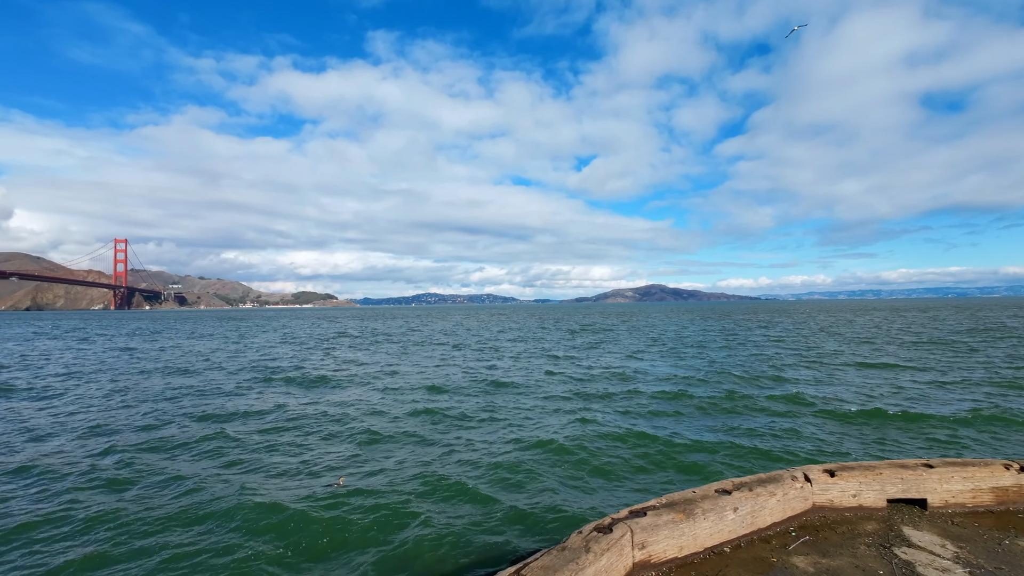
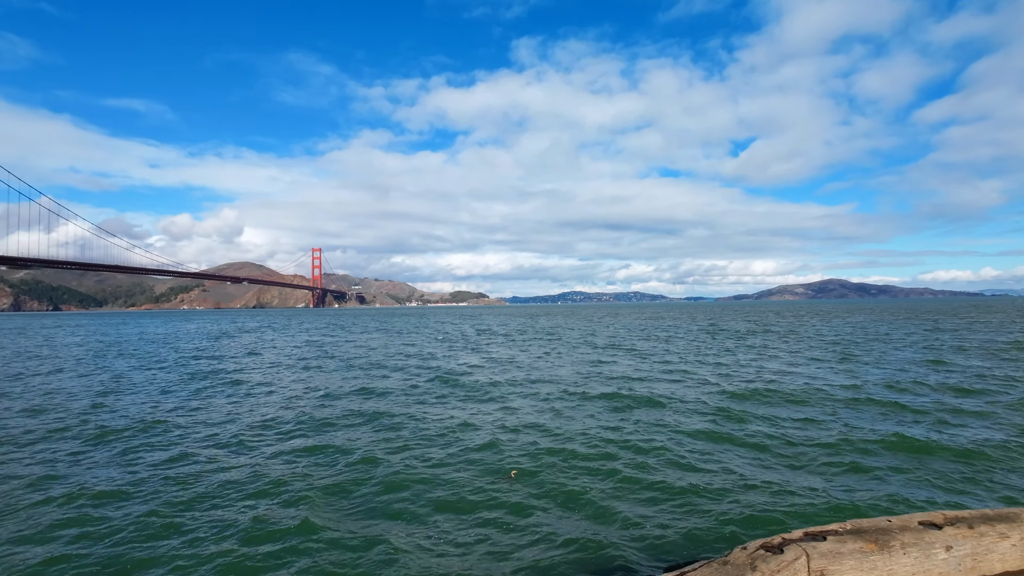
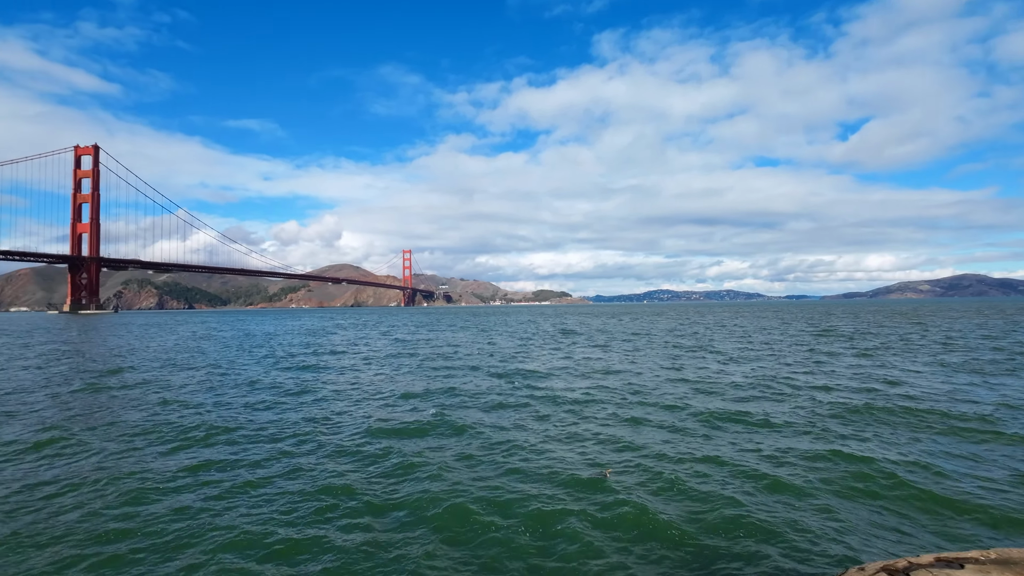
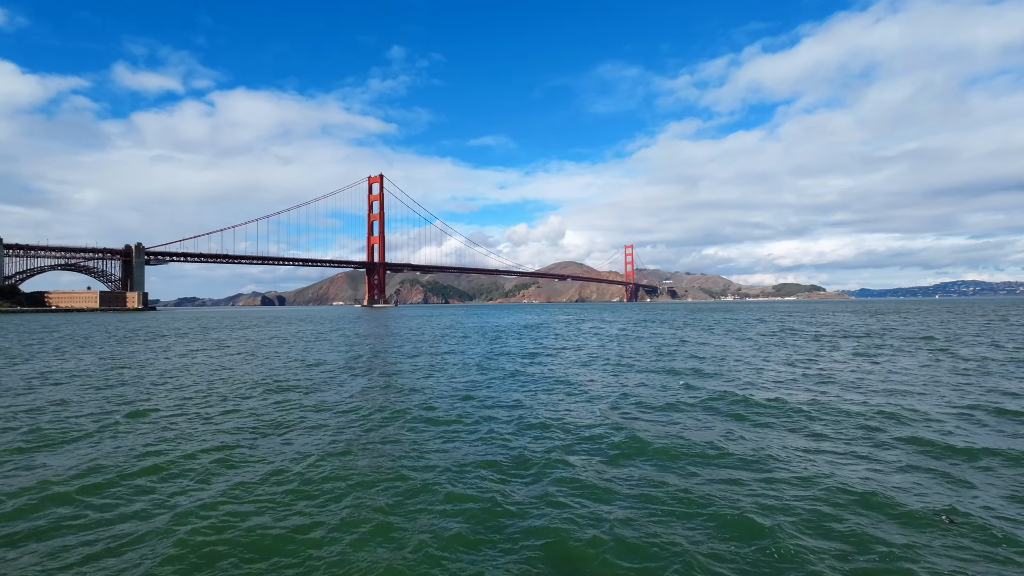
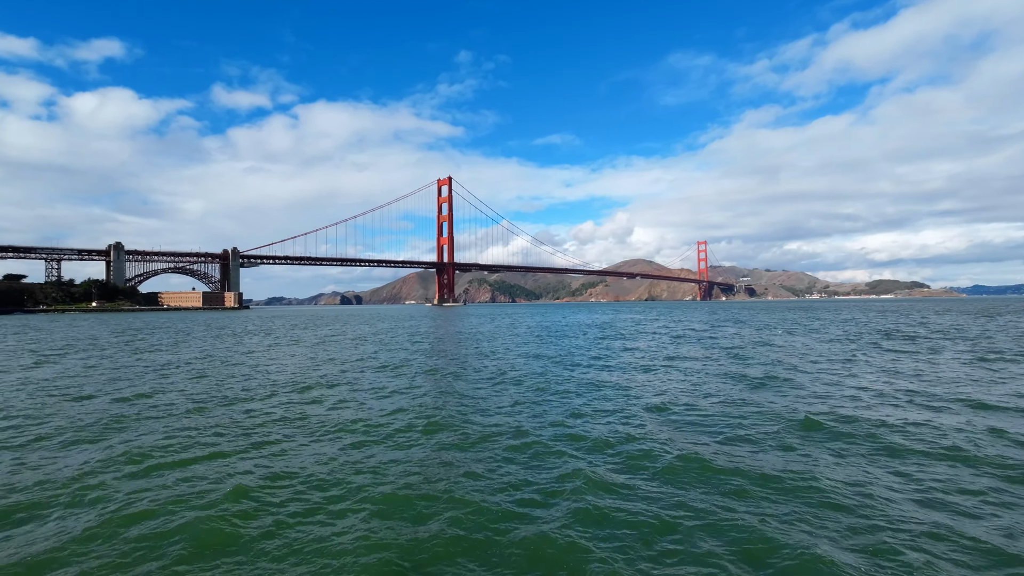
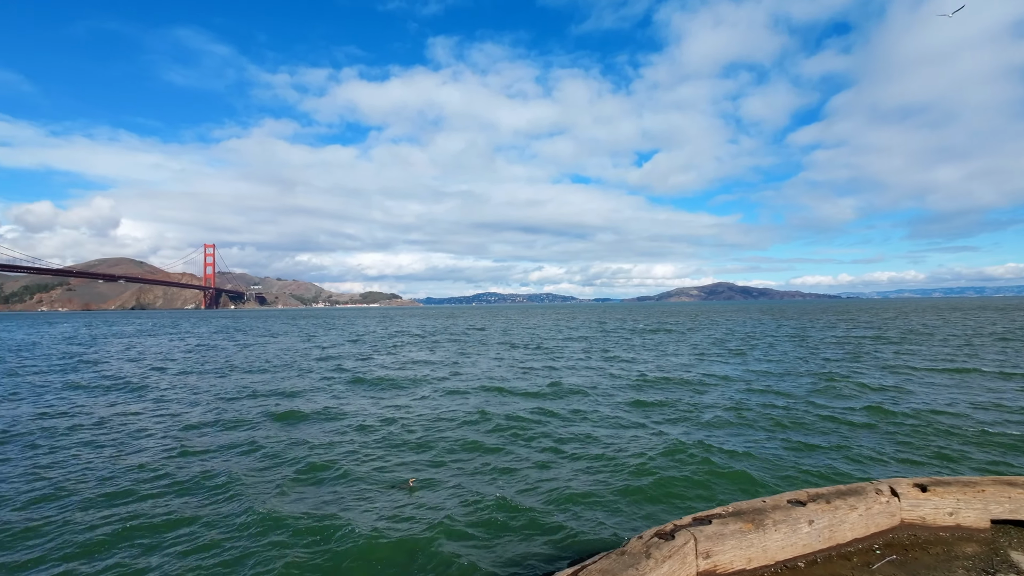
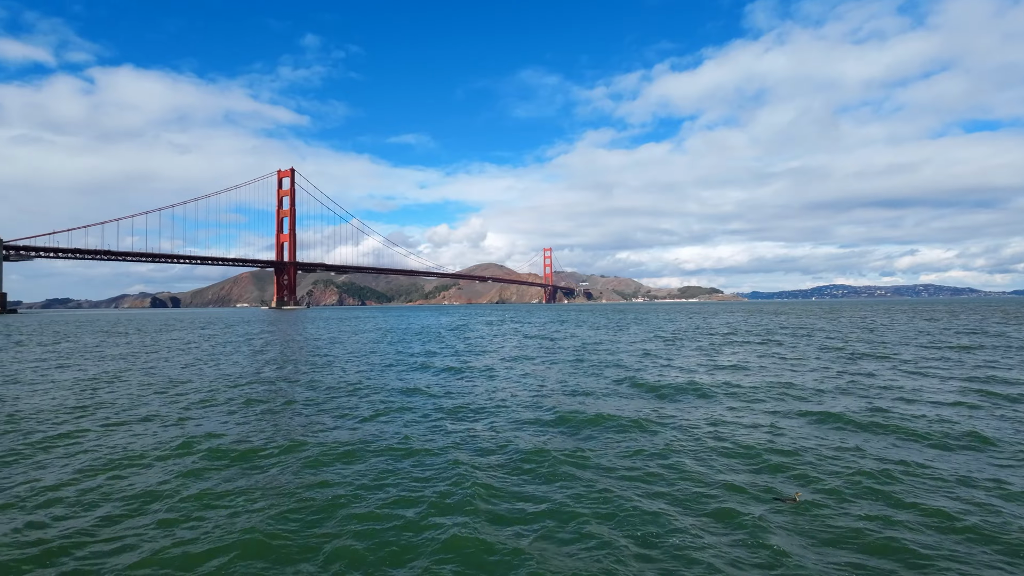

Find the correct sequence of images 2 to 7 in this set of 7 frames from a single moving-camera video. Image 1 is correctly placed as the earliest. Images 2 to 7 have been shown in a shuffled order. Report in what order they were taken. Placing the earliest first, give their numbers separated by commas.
6, 2, 3, 7, 4, 5
